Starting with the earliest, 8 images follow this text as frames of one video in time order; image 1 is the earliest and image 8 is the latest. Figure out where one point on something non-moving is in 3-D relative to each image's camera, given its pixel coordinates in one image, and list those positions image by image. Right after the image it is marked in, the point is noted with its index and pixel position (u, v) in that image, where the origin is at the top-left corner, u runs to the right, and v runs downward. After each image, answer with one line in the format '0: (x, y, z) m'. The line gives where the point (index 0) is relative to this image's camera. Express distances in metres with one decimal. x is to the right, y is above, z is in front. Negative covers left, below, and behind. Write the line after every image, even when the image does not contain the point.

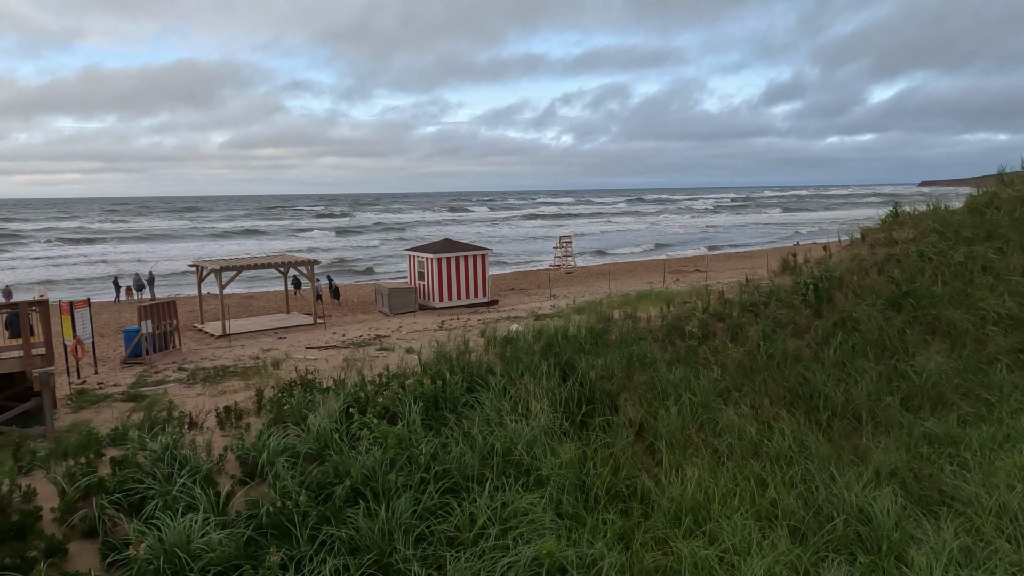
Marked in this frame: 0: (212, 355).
0: (-4.9, -1.1, +12.1) m
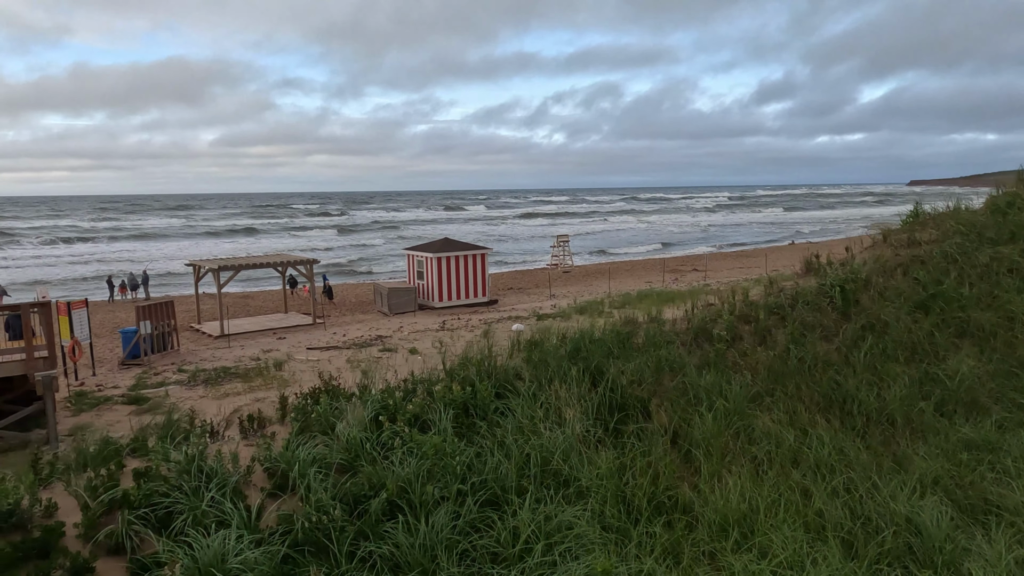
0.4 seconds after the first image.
0: (-4.8, -1.1, +11.9) m
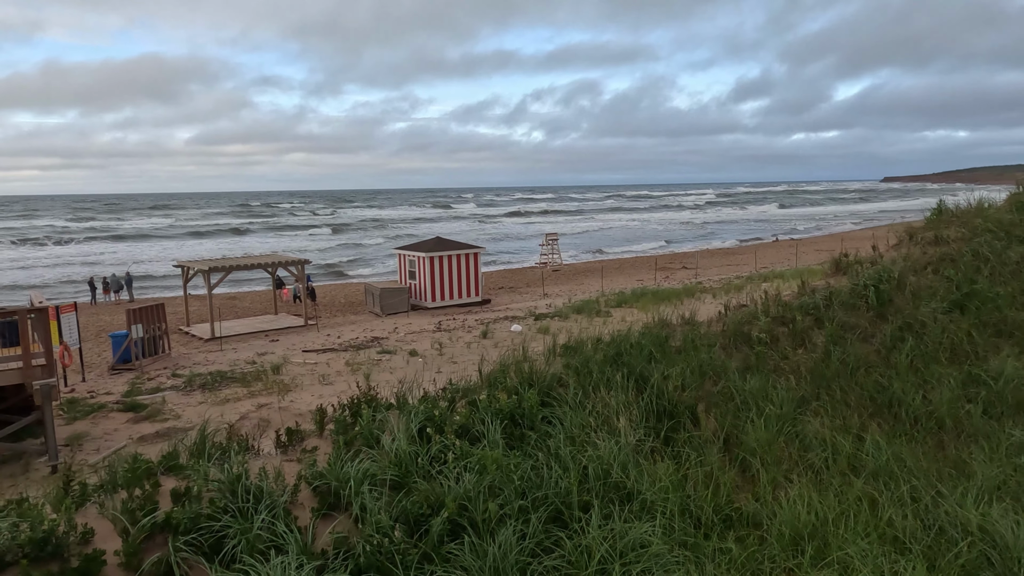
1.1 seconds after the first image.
0: (-4.8, -1.1, +11.6) m
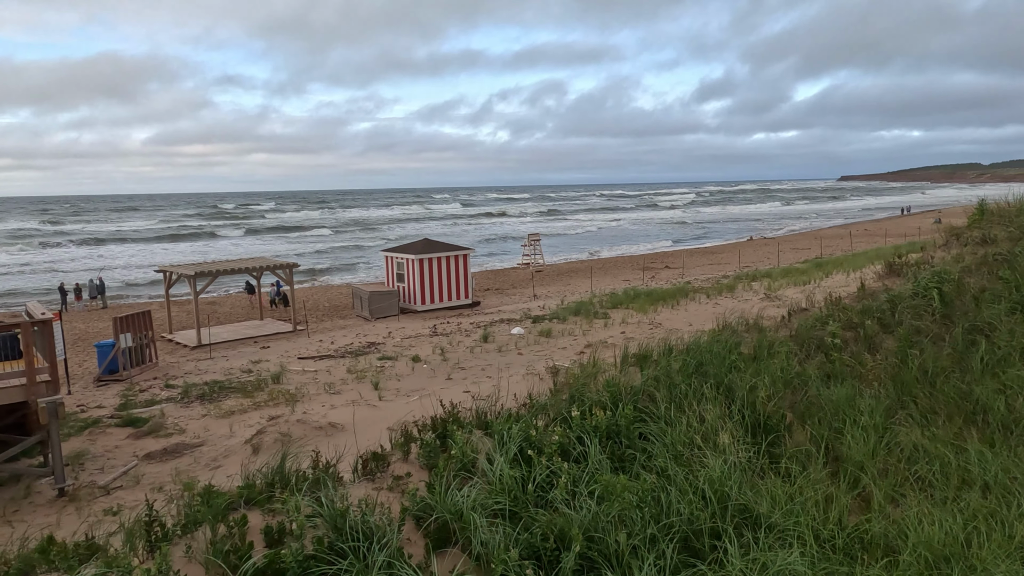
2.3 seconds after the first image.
0: (-4.7, -1.2, +11.2) m
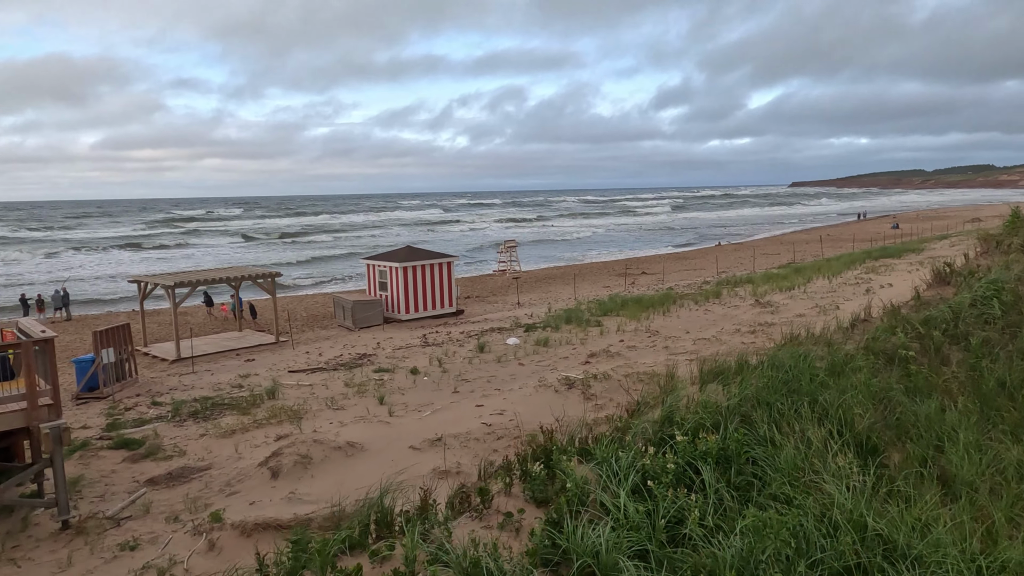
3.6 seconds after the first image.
0: (-4.7, -1.4, +10.6) m
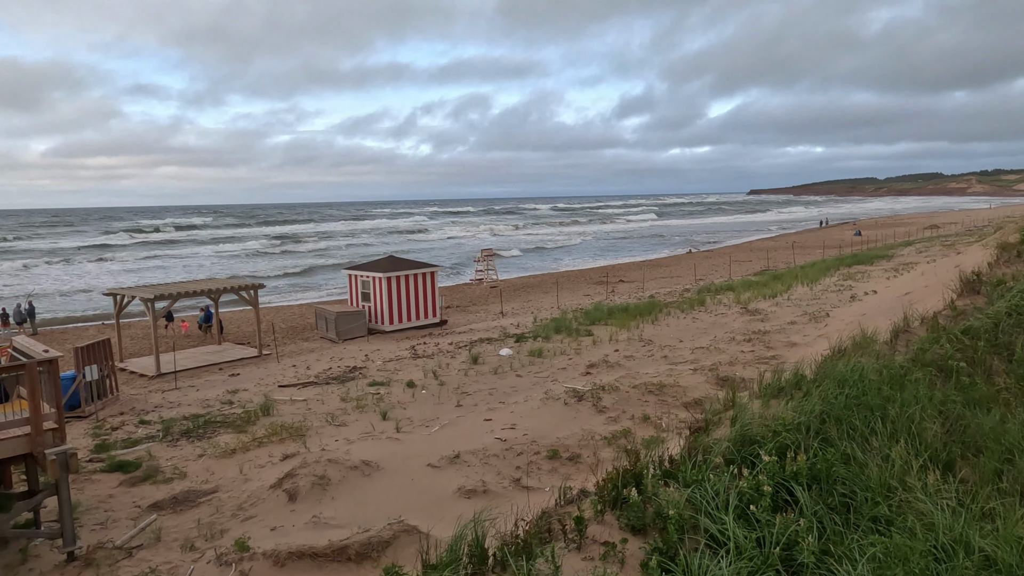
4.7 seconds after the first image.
0: (-4.8, -1.6, +10.2) m
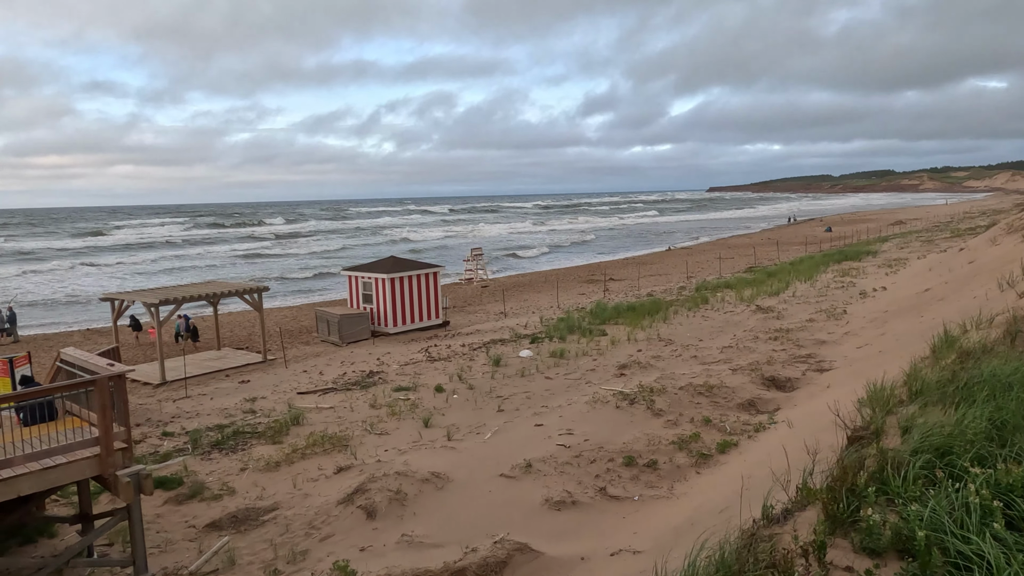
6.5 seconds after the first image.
0: (-4.3, -1.6, +9.8) m
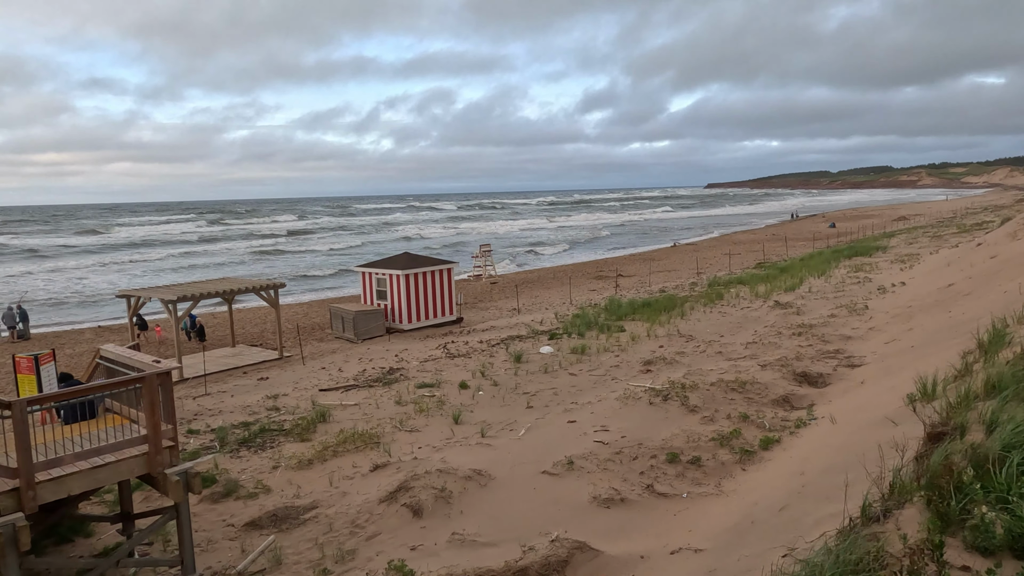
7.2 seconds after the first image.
0: (-4.0, -1.6, +9.7) m
